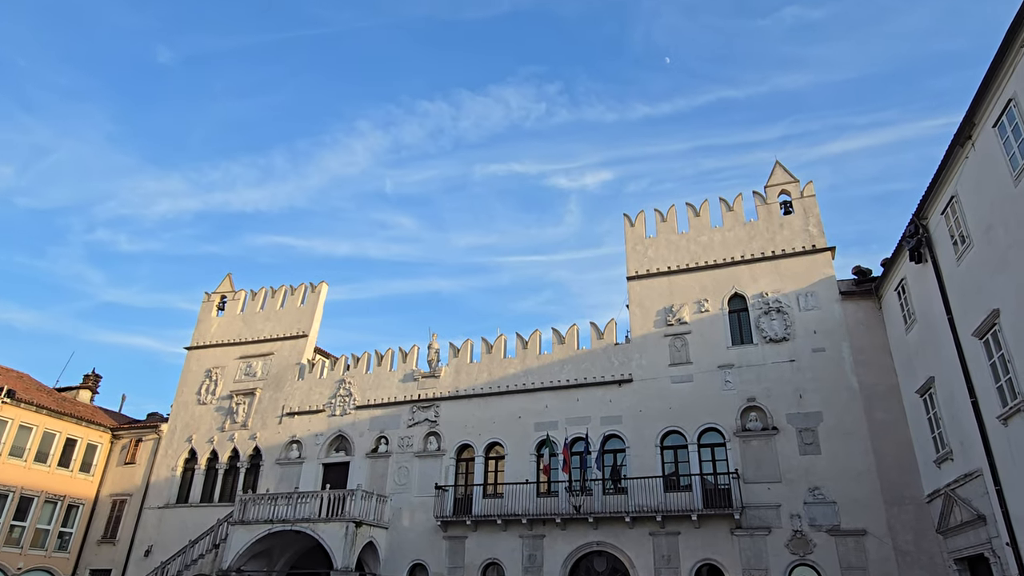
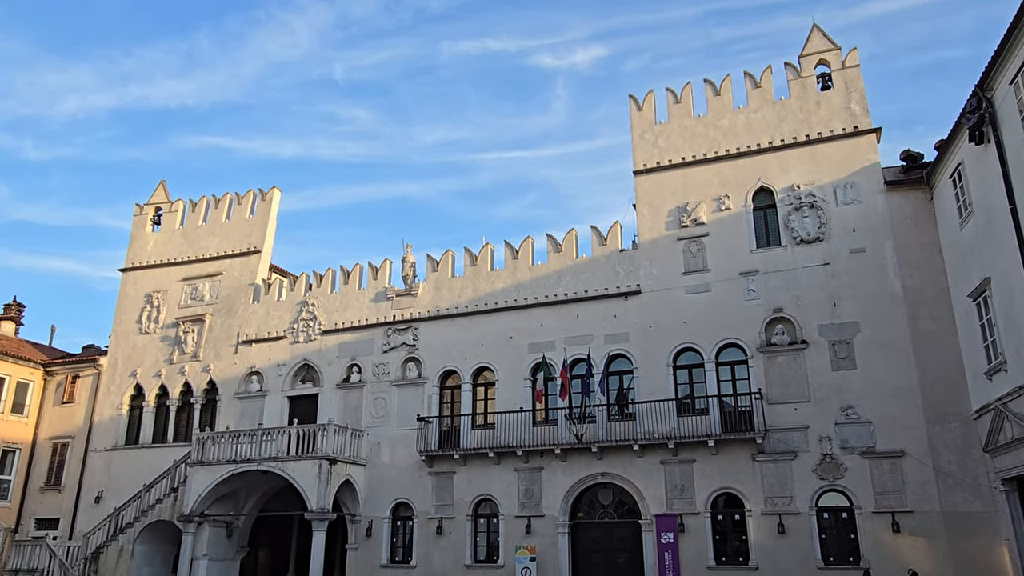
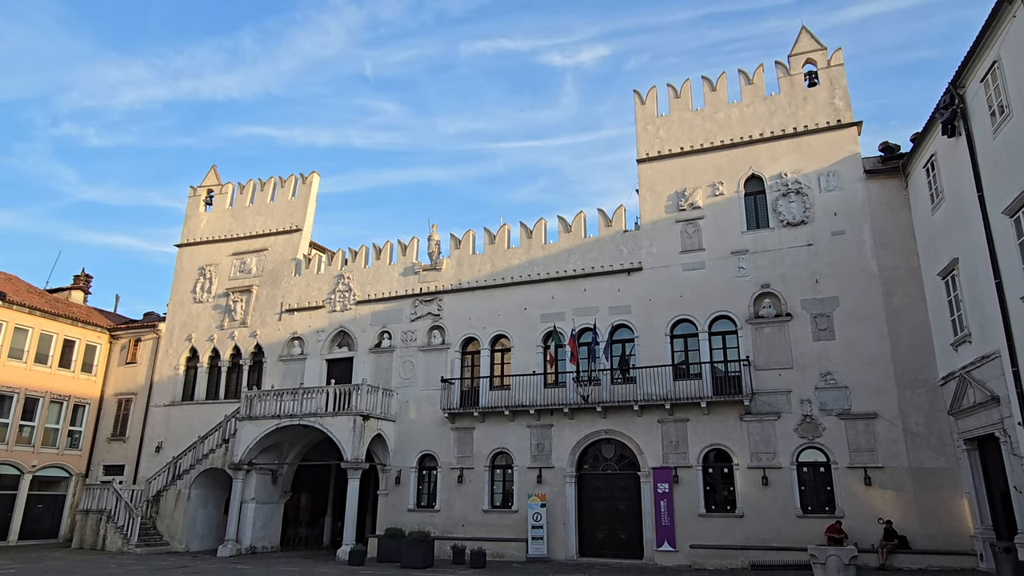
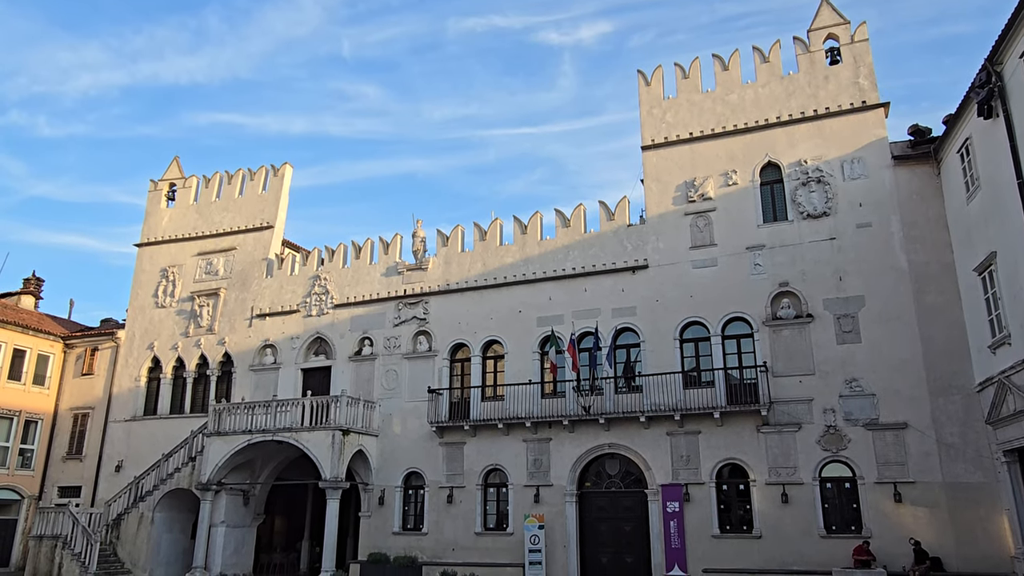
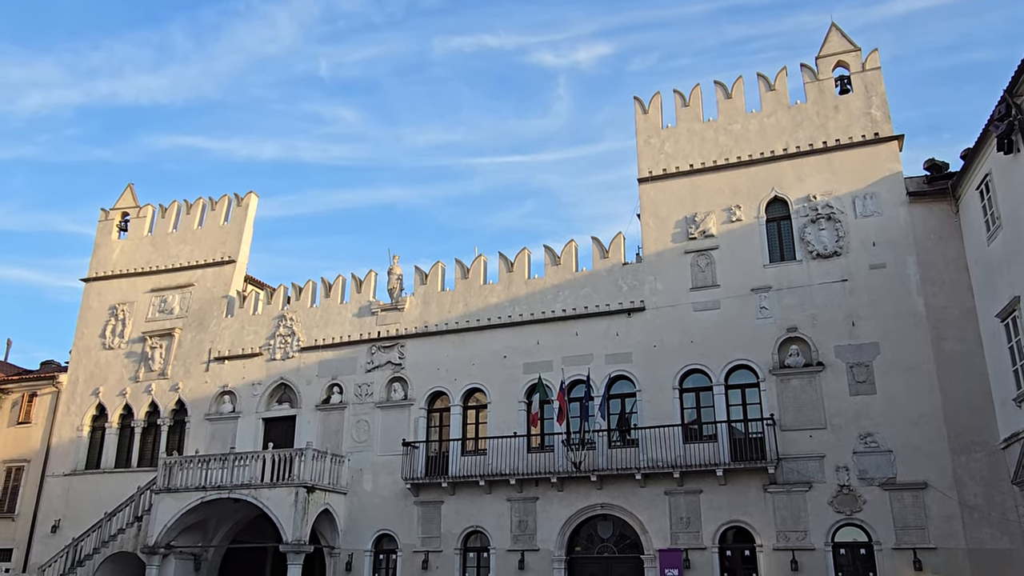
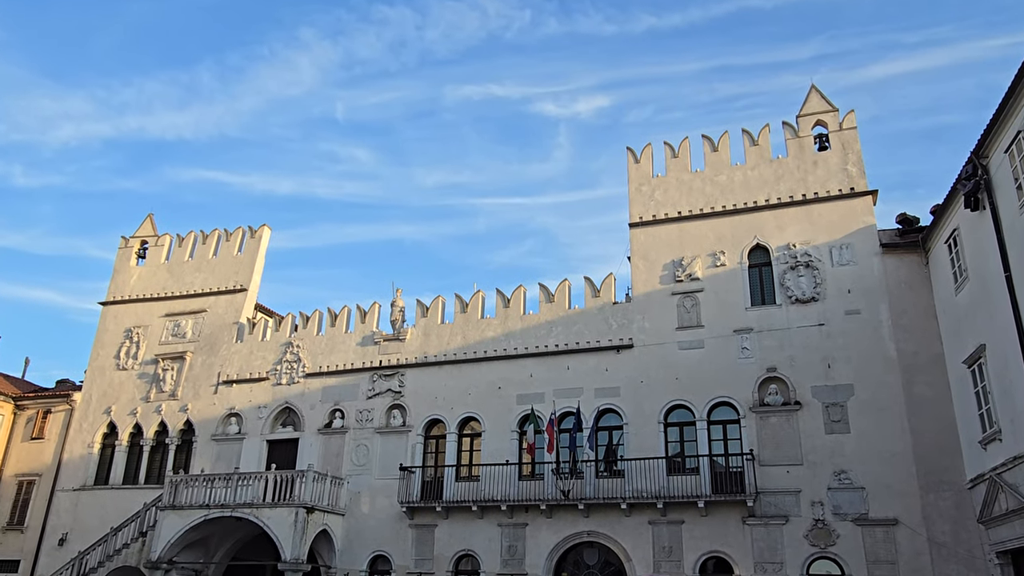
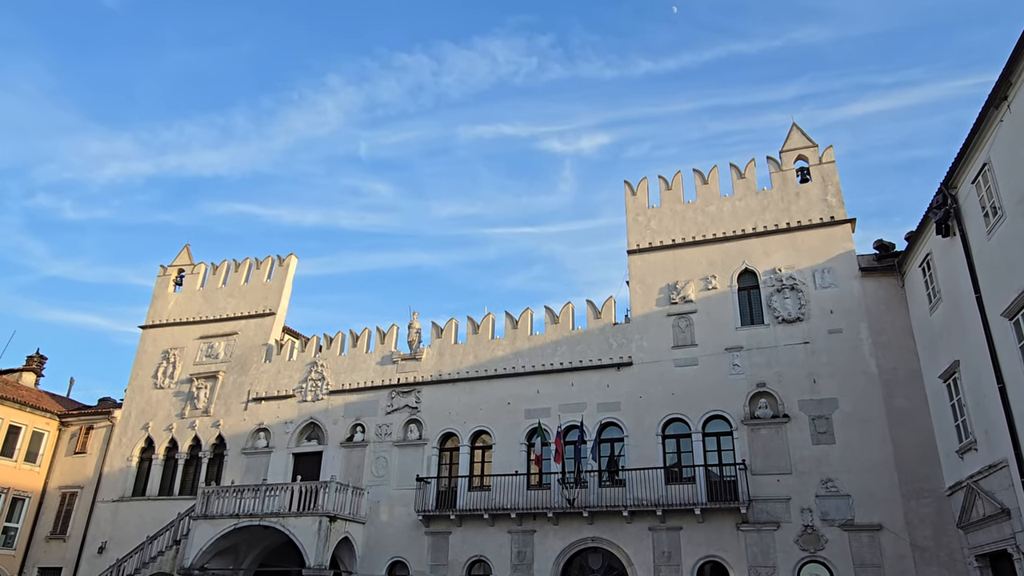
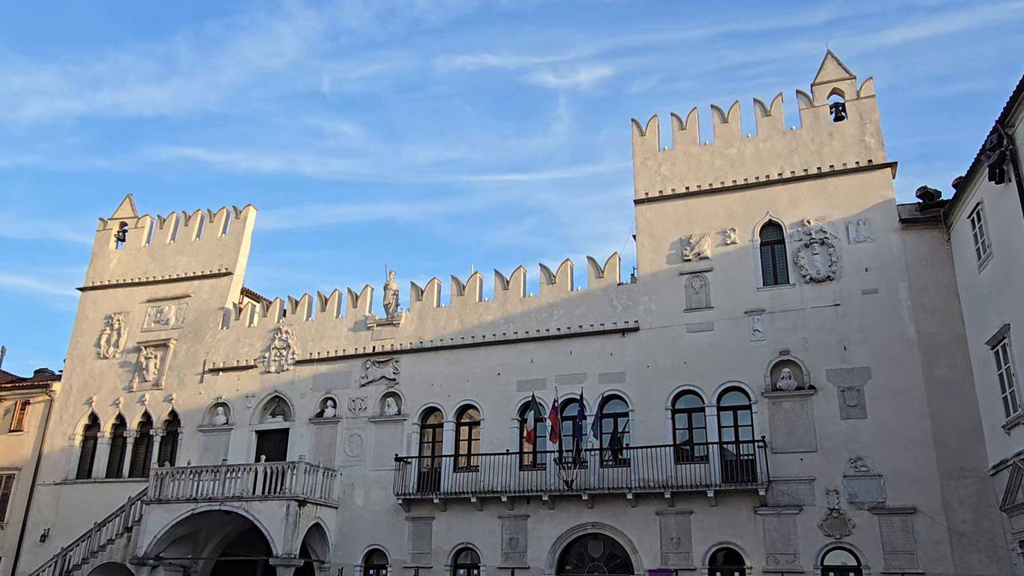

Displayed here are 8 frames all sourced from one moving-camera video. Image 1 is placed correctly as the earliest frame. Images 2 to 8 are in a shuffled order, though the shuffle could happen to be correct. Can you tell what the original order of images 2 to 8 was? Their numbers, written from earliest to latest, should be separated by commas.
7, 6, 8, 5, 2, 4, 3
